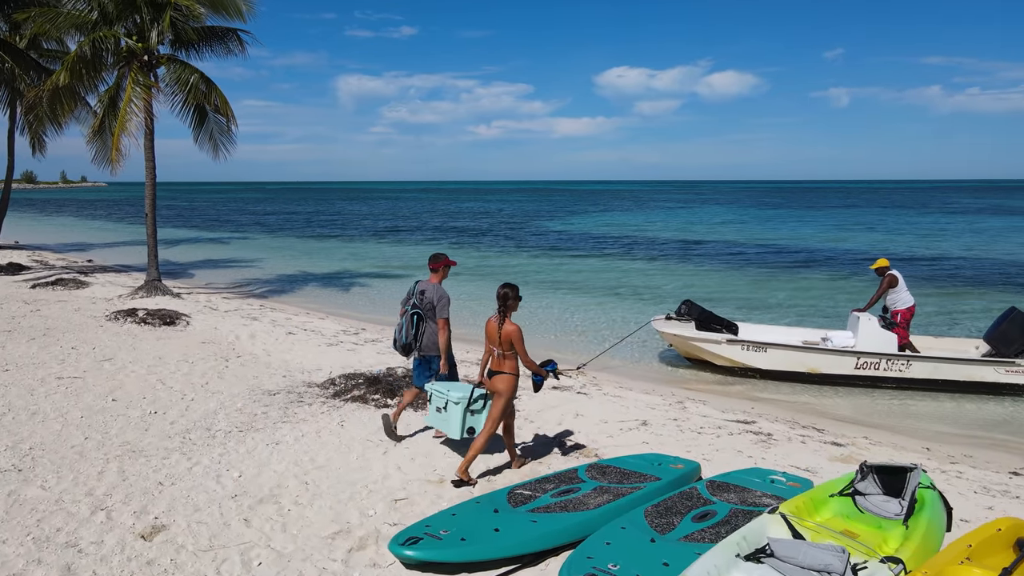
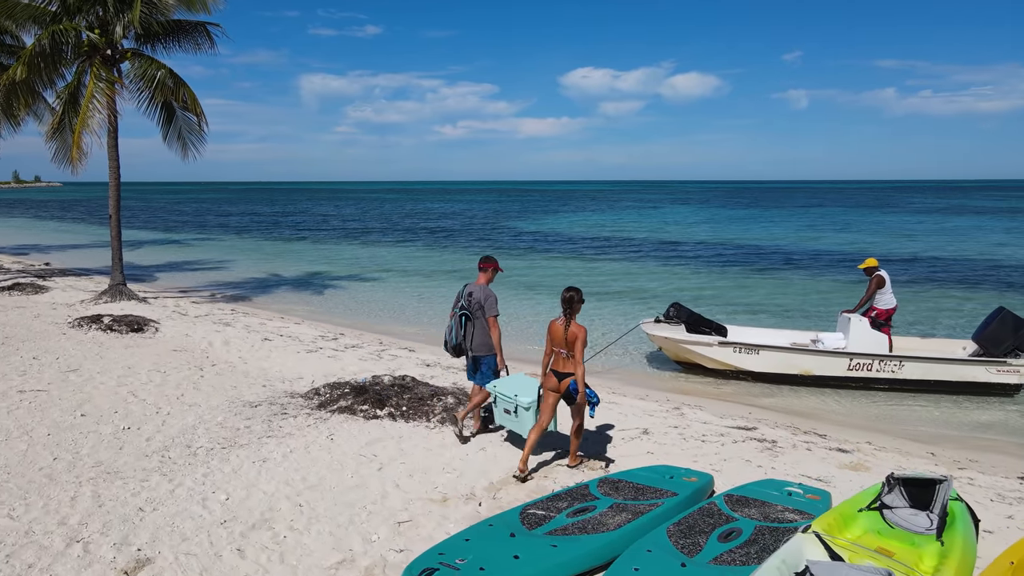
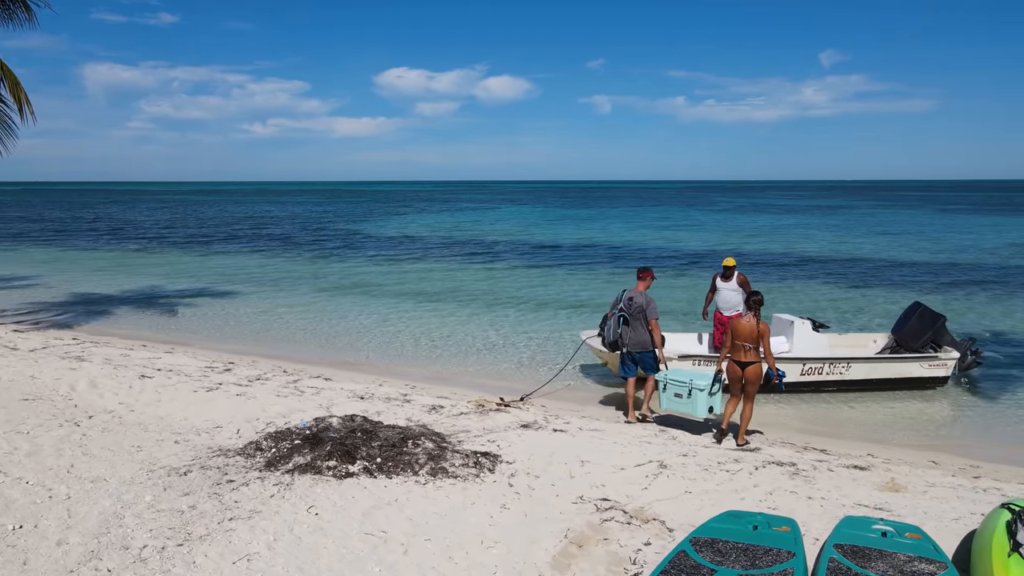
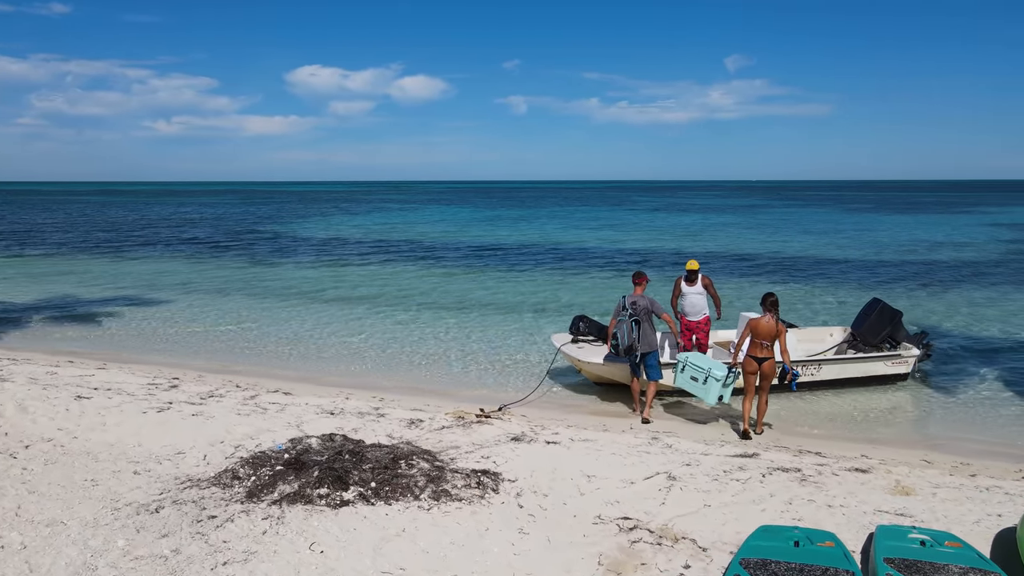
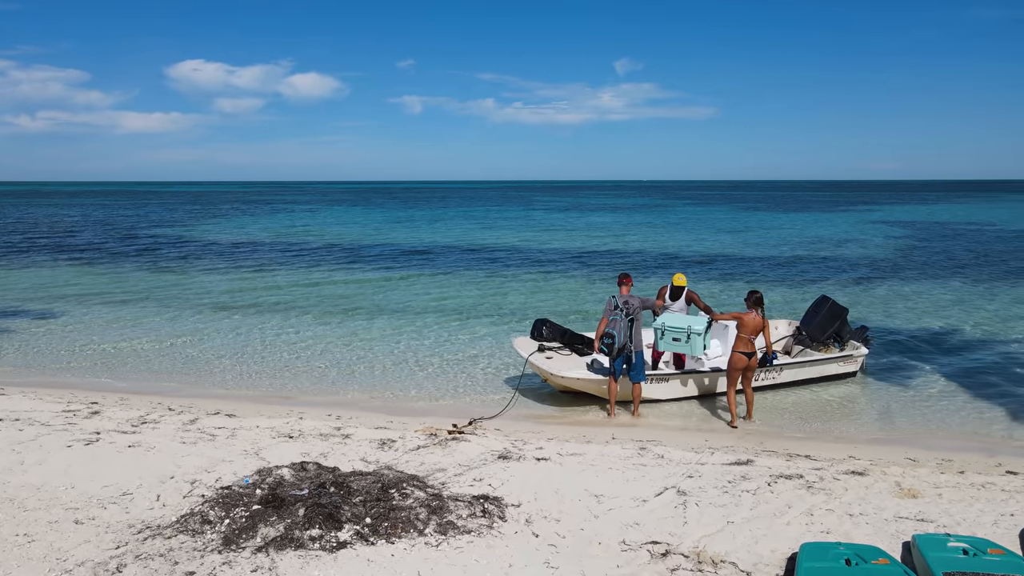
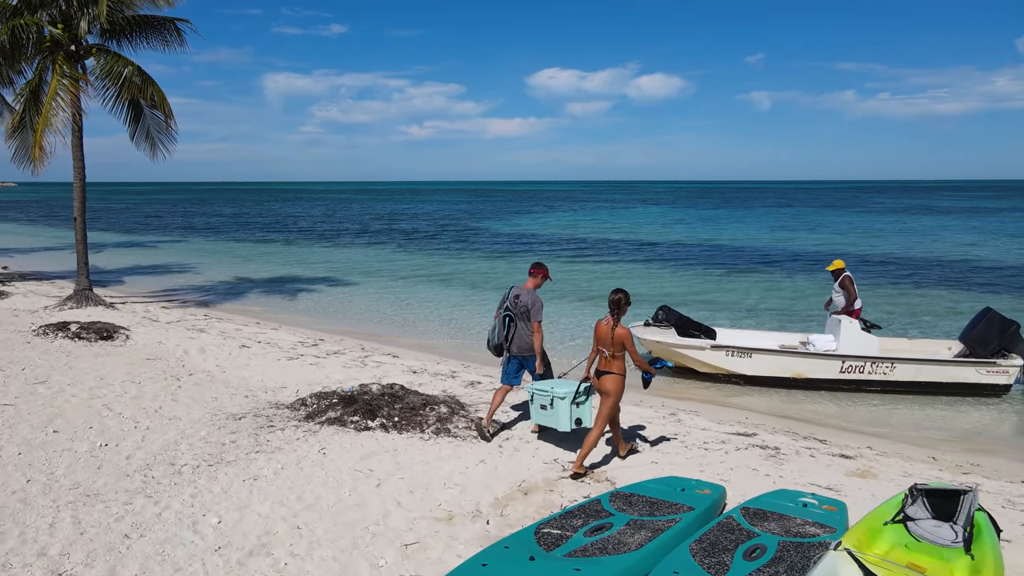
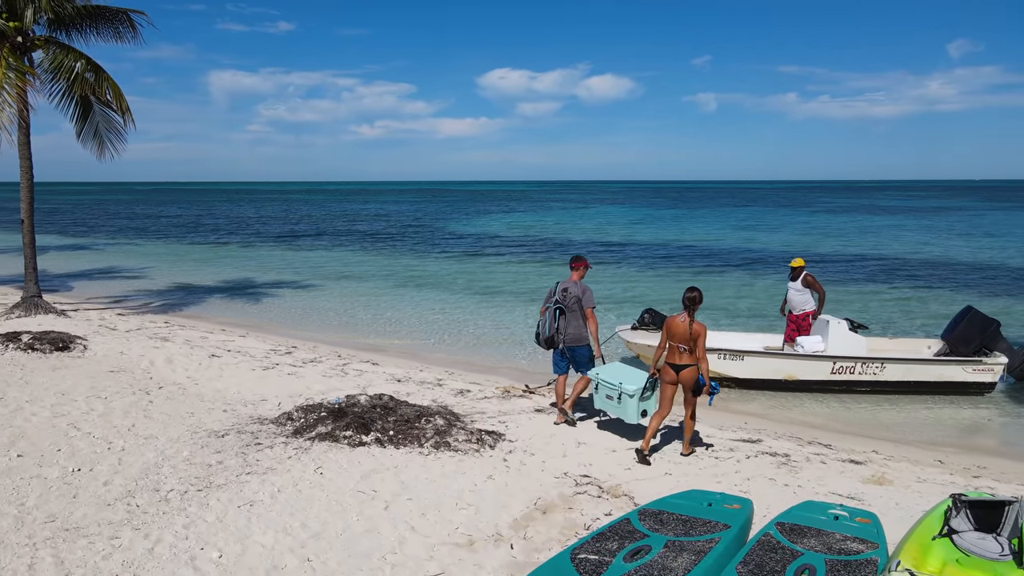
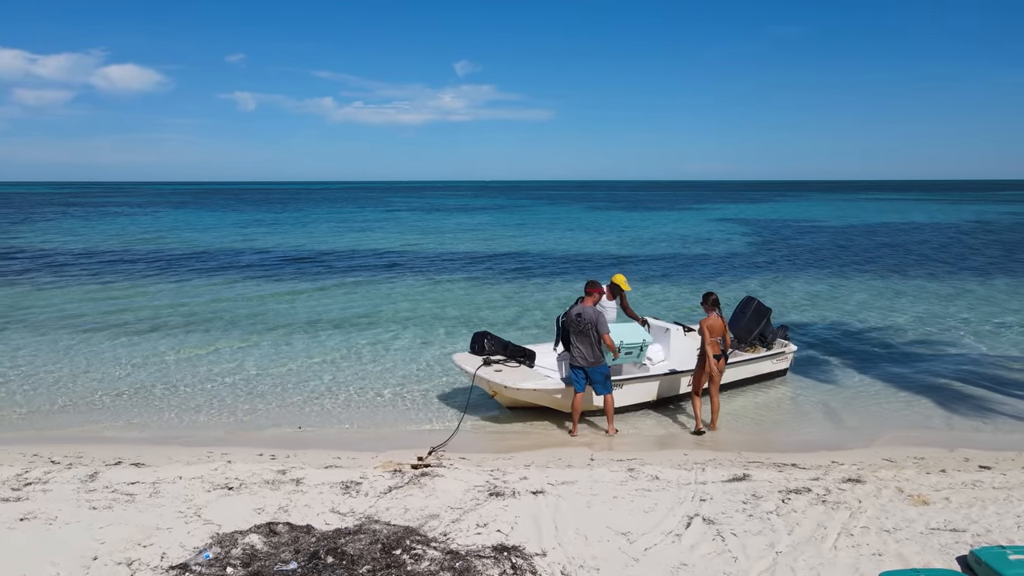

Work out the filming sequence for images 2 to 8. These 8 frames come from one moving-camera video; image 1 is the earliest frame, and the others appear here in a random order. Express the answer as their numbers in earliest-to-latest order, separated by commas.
2, 6, 7, 3, 4, 5, 8
